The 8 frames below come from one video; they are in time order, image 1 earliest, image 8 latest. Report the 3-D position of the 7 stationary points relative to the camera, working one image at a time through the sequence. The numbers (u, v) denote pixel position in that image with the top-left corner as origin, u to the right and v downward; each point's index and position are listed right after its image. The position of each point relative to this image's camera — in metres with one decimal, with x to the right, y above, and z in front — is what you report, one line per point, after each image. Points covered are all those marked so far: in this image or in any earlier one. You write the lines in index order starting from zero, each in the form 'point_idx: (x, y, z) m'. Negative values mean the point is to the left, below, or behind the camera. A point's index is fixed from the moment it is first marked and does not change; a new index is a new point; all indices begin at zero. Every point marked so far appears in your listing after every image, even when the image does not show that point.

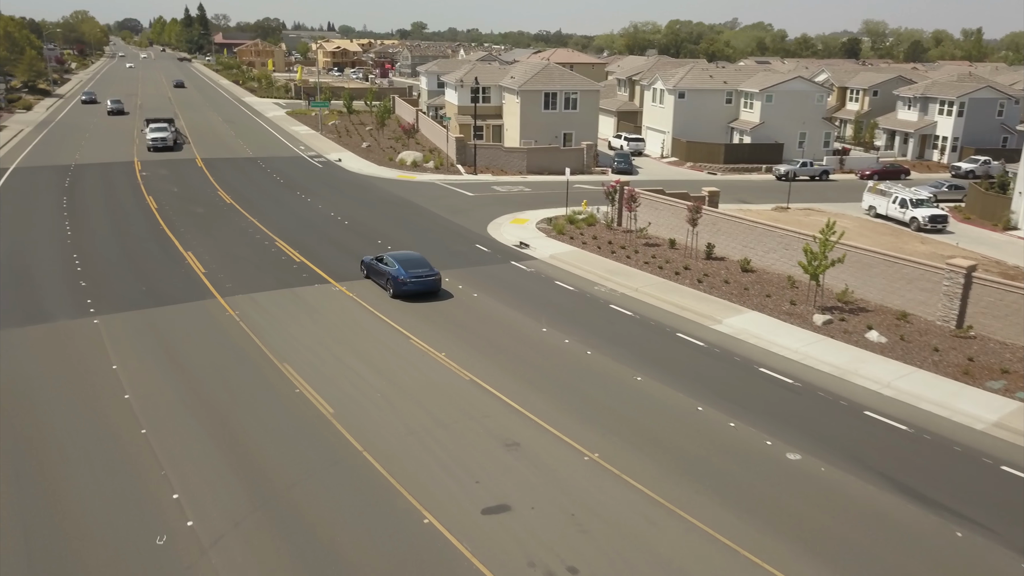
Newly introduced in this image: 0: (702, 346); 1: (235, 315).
0: (+4.1, -1.3, +17.8) m
1: (-6.6, -0.7, +19.4) m
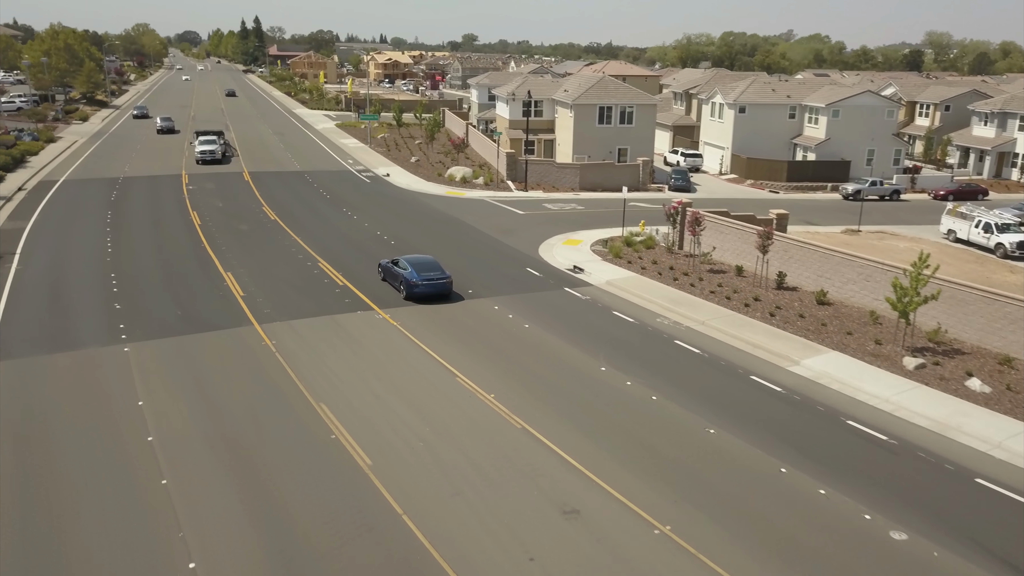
0: (+5.2, -2.0, +16.0) m
1: (-5.3, -1.3, +18.2) m
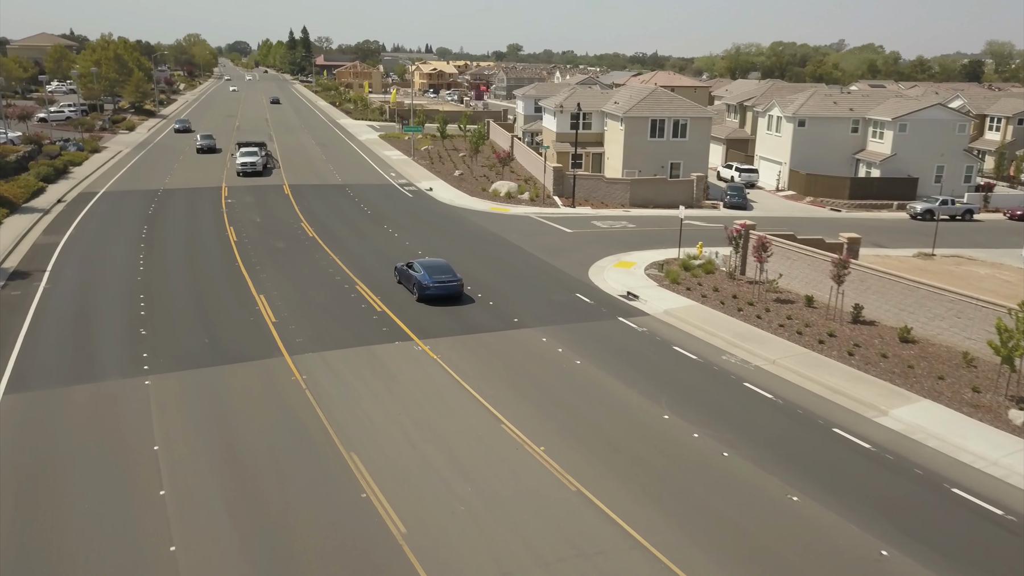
0: (+6.1, -2.8, +14.1) m
1: (-4.3, -1.9, +16.8) m
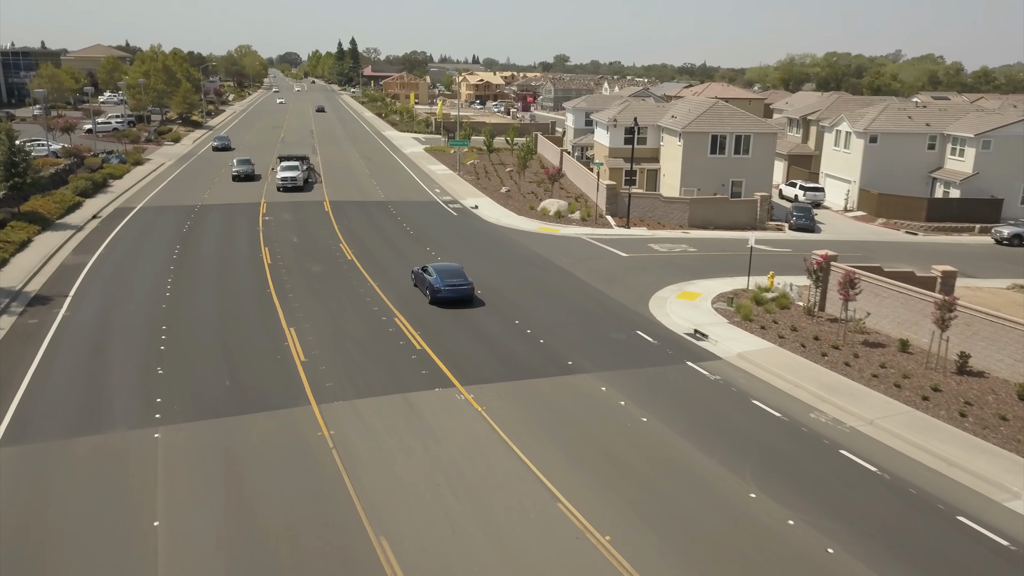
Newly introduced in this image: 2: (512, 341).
0: (+7.0, -3.7, +11.6) m
1: (-3.3, -2.7, +14.8) m
2: (0.0, -1.3, +19.8) m
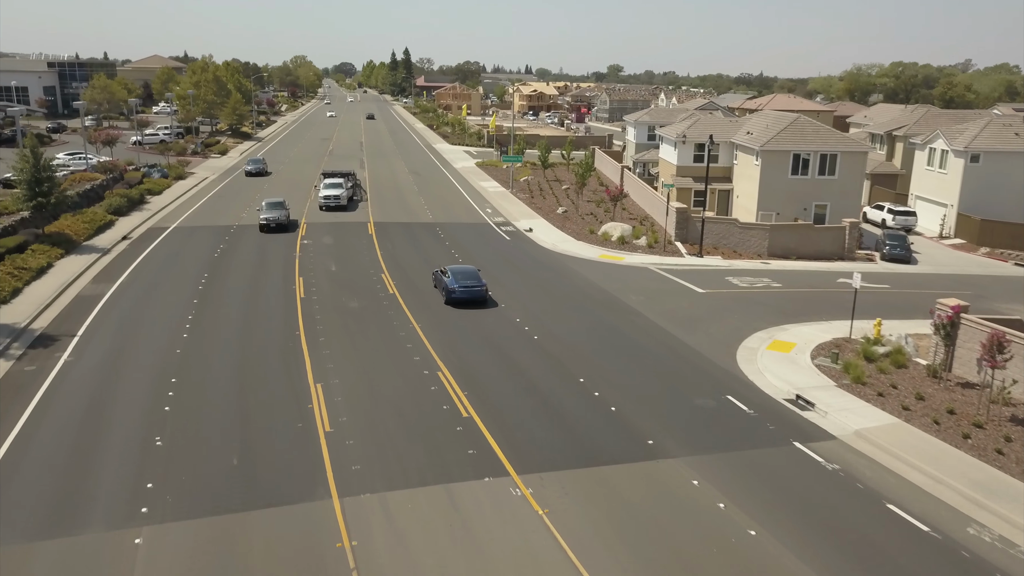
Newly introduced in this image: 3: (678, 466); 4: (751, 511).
0: (+7.7, -4.8, +7.9) m
1: (-2.3, -3.7, +11.7) m
2: (+1.3, -2.4, +16.5) m
3: (+2.9, -3.1, +14.2) m
4: (+3.7, -3.5, +12.8) m
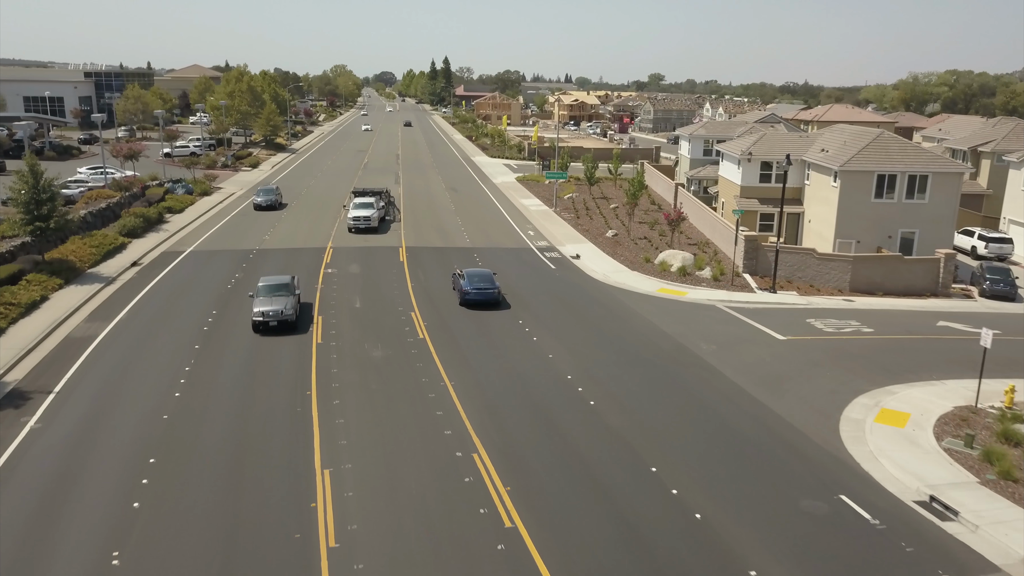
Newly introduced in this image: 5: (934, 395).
0: (+8.2, -5.9, +4.0) m
1: (-1.7, -4.7, +8.3) m
2: (+2.2, -3.6, +13.0) m
3: (+3.6, -4.2, +10.5) m
4: (+4.4, -4.6, +9.1) m
5: (+9.5, -2.4, +18.5) m
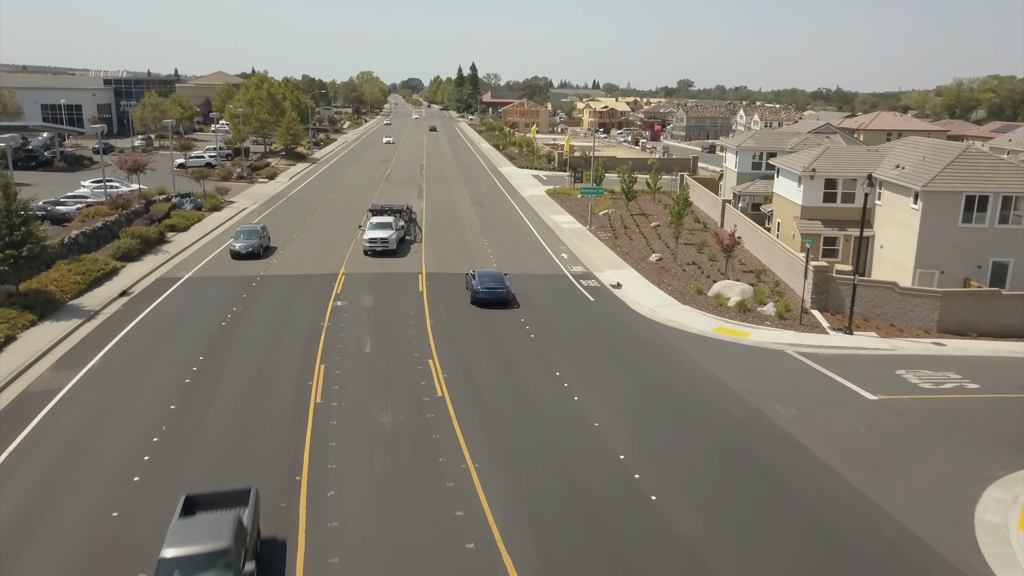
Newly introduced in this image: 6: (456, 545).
0: (+8.4, -6.9, +0.1) m
1: (-1.3, -5.7, +4.7) m
2: (+2.7, -4.6, +9.3) m
3: (+4.1, -5.2, +6.8) m
4: (+4.8, -5.6, +5.3) m
5: (+10.2, -3.5, +14.6) m
6: (-0.8, -3.8, +12.3) m
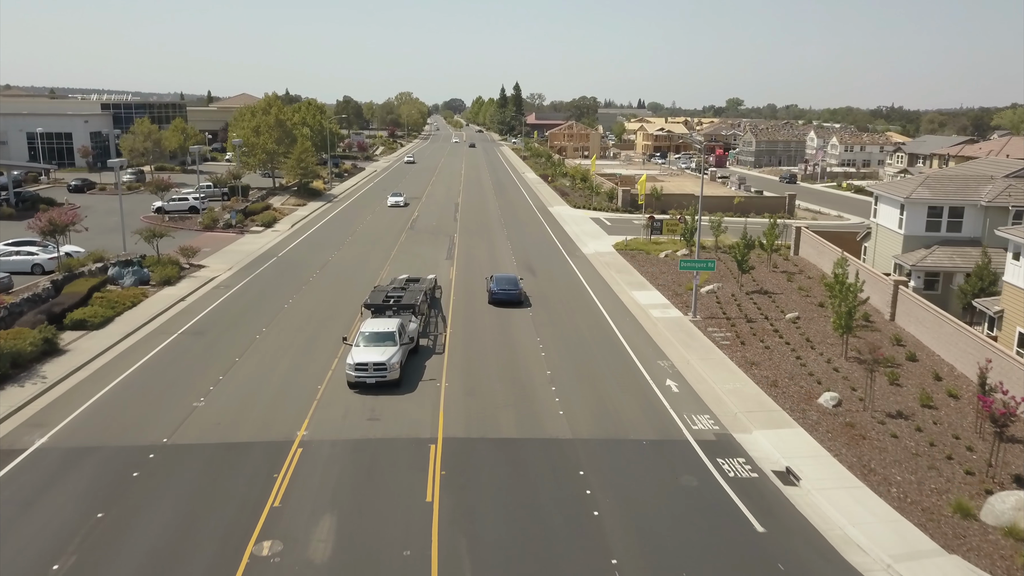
0: (+8.6, -10.1, -13.3) m
1: (-0.9, -8.9, -8.2) m
2: (+3.4, -7.9, -3.8) m
3: (+4.6, -8.5, -6.4) m
4: (+5.3, -8.9, -7.9) m
5: (+11.1, -7.0, +1.1) m
6: (0.0, -7.2, -0.6) m
